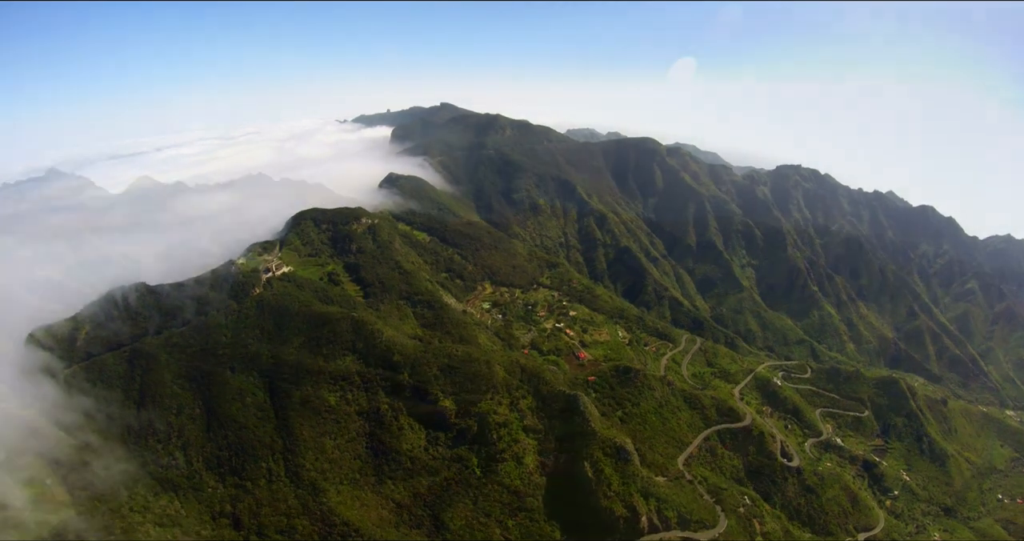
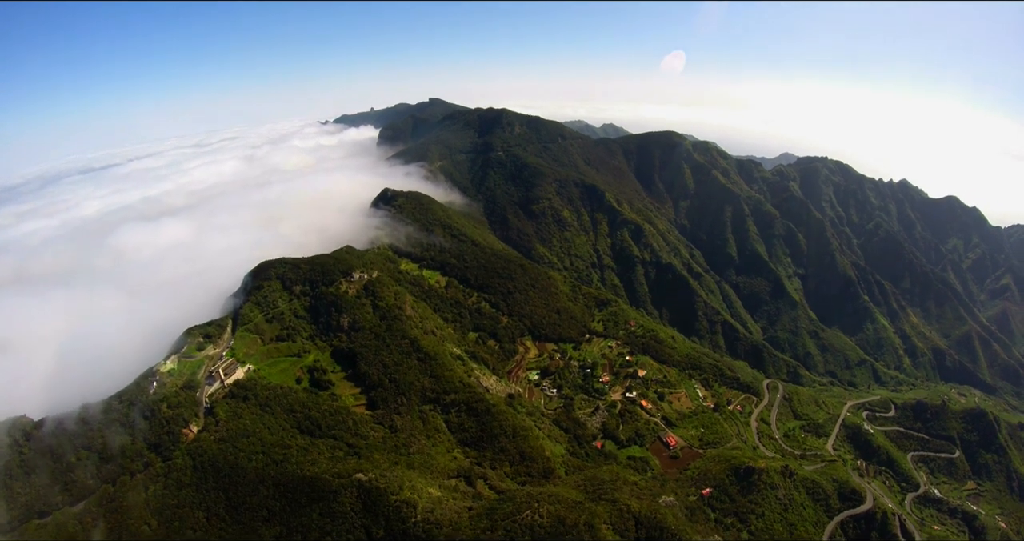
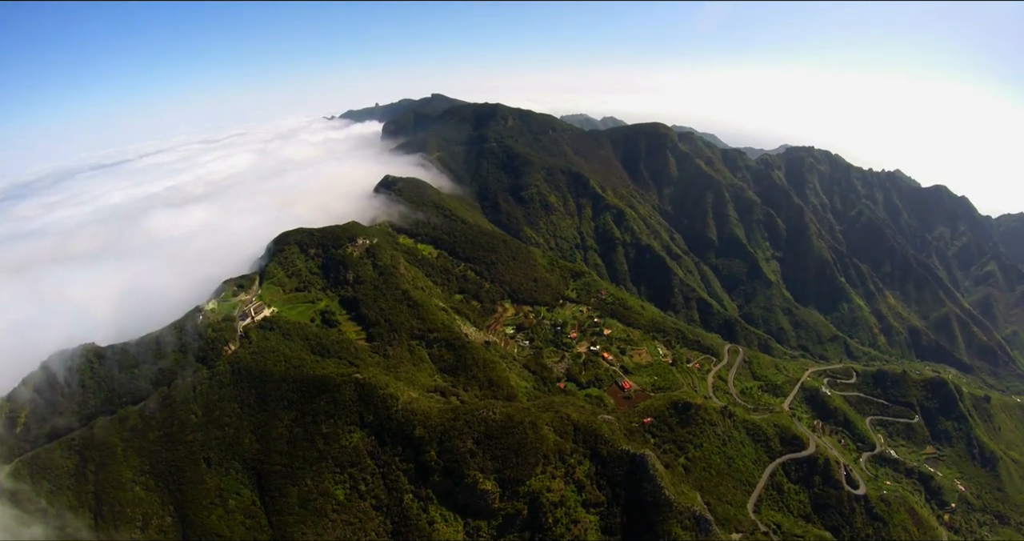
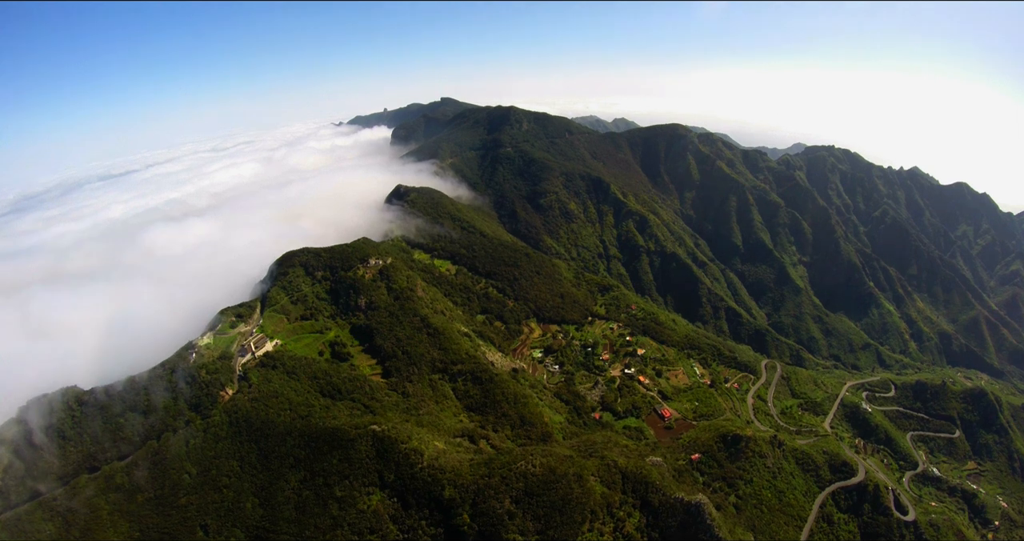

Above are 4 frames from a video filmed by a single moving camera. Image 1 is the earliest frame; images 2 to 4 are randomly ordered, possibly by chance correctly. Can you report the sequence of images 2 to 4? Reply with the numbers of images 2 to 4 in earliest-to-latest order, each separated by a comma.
3, 4, 2
